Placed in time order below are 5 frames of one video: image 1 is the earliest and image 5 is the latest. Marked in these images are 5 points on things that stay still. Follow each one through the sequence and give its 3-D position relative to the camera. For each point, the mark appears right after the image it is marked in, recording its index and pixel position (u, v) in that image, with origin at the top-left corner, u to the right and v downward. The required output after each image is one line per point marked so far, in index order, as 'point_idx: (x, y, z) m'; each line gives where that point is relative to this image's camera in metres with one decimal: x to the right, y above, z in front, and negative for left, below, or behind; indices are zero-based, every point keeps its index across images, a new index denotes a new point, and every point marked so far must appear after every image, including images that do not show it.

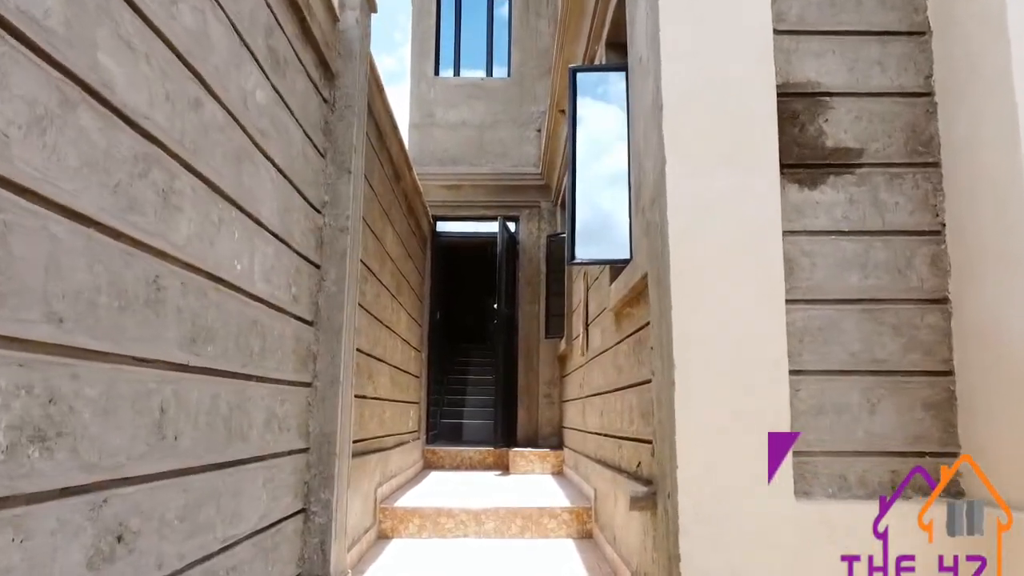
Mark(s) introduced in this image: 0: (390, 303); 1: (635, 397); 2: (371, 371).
0: (-0.7, -0.1, +4.1) m
1: (+0.5, -0.4, +2.7) m
2: (-0.7, -0.4, +3.5) m
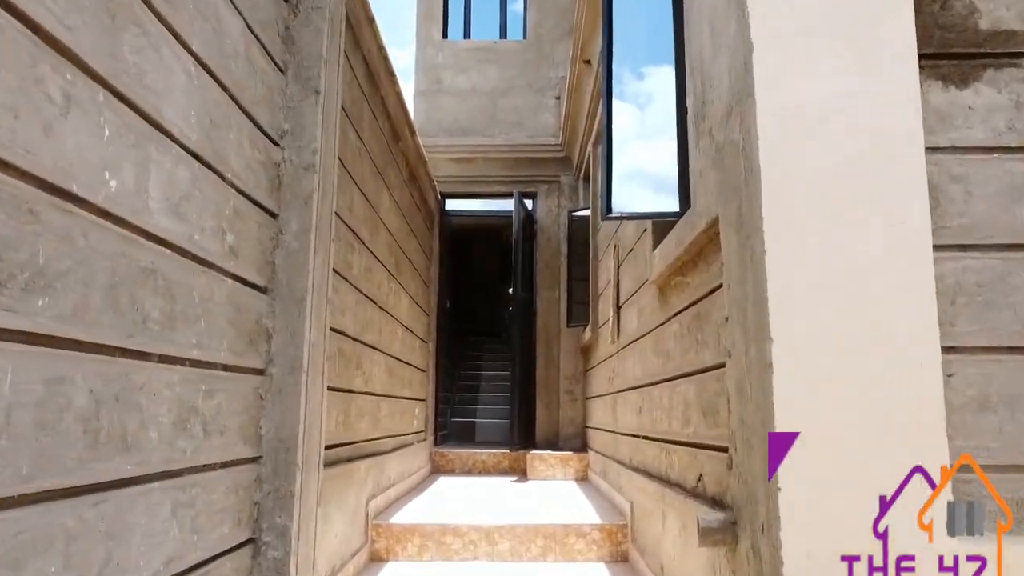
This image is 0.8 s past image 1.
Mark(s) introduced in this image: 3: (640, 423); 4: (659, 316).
0: (-0.6, 0.0, +3.5) m
1: (+0.5, -0.3, +2.1) m
2: (-0.6, -0.3, +2.9) m
3: (+0.5, -0.6, +2.9) m
4: (+0.5, -0.1, +2.6) m
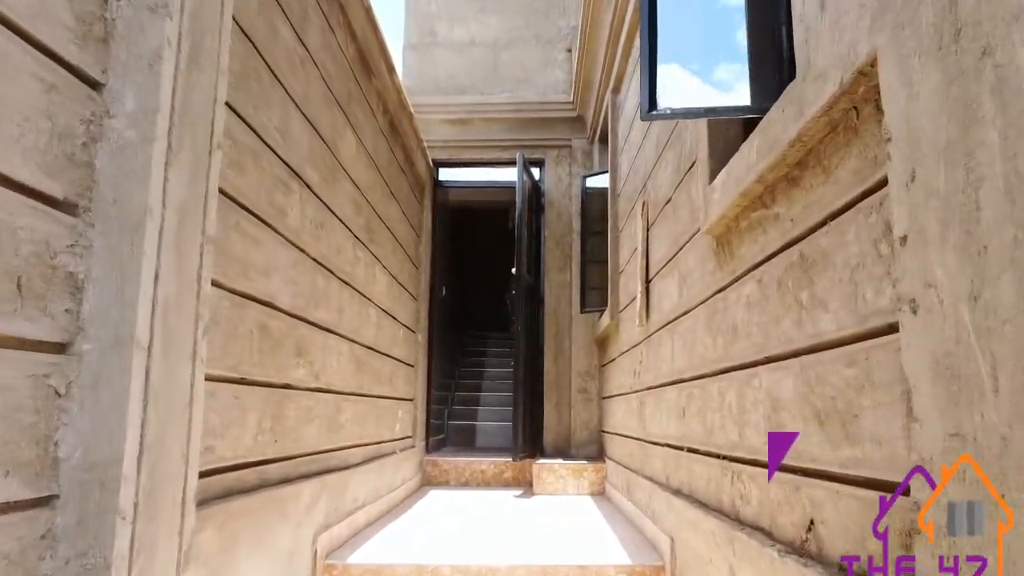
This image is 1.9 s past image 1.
0: (-0.6, +0.2, +2.7) m
1: (+0.5, -0.2, +1.3) m
2: (-0.6, -0.2, +2.2) m
3: (+0.5, -0.4, +2.1) m
4: (+0.5, 0.0, +1.8) m
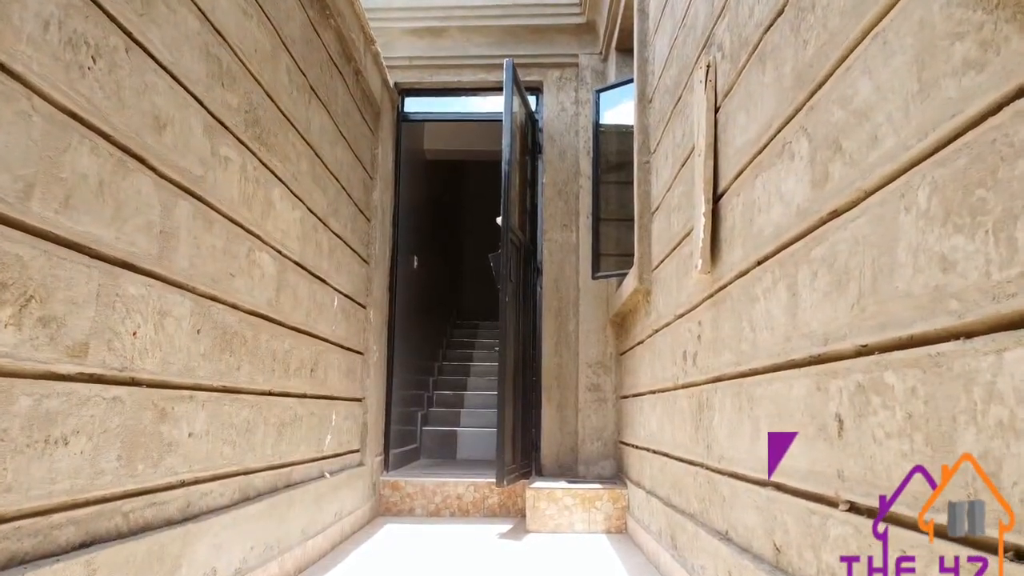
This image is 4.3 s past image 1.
0: (-0.7, +0.3, +1.6) m
1: (+0.5, 0.0, +0.1) m
2: (-0.7, 0.0, +1.0) m
3: (+0.5, -0.2, +1.0) m
4: (+0.5, +0.2, +0.7) m
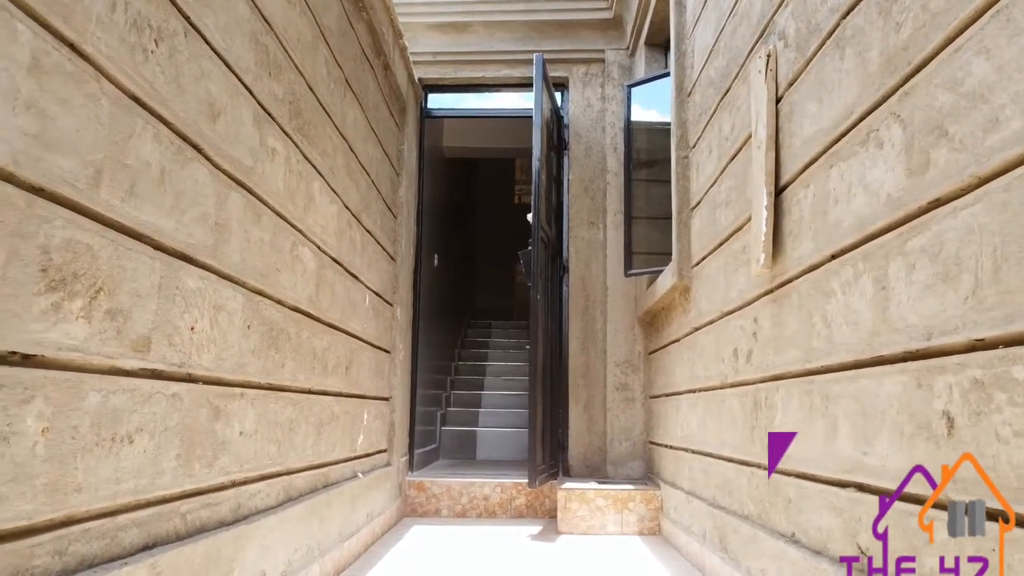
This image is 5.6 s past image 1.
0: (-0.6, +0.4, +1.5) m
1: (+0.6, 0.0, +0.1) m
2: (-0.6, 0.0, +1.0) m
3: (+0.6, -0.2, +0.9) m
4: (+0.6, +0.2, +0.6) m
